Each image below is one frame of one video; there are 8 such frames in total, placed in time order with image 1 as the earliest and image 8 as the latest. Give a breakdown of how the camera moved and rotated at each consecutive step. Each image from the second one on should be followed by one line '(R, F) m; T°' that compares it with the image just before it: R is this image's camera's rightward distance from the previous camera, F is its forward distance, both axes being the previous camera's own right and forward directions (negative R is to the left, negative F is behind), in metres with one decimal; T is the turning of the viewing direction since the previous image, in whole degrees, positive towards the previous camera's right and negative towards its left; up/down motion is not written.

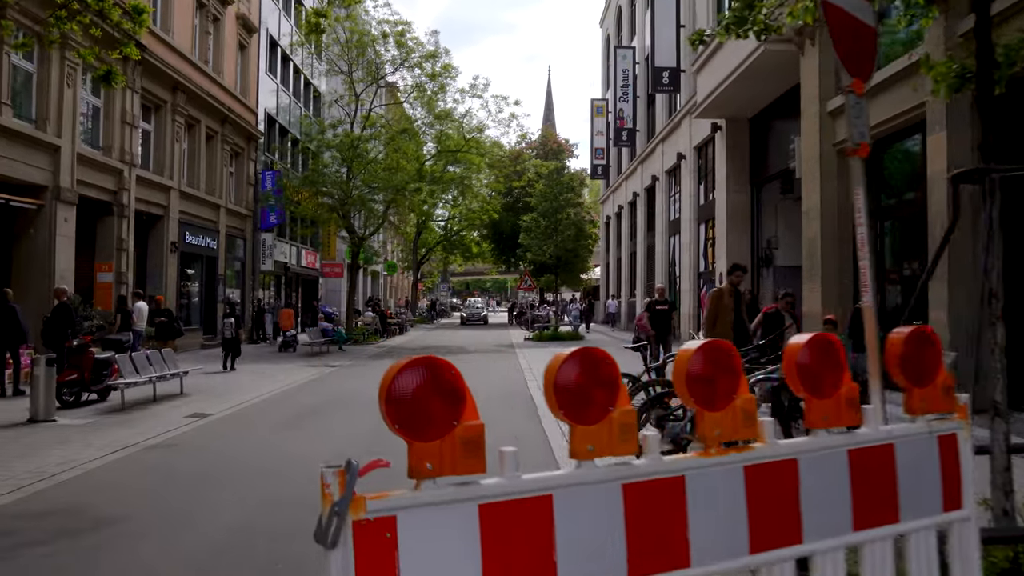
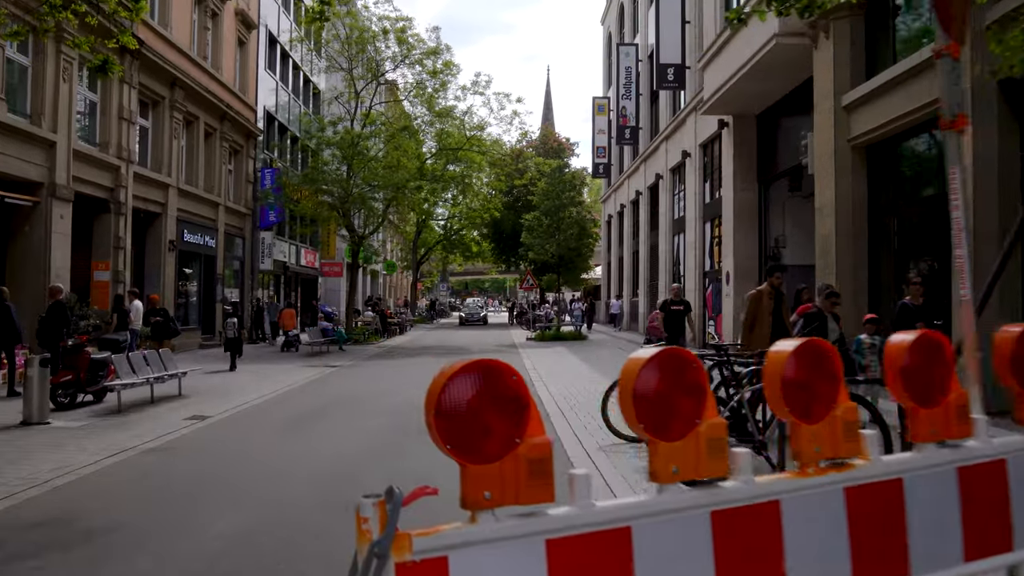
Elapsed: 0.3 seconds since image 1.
(-0.1, +0.3) m; 0°
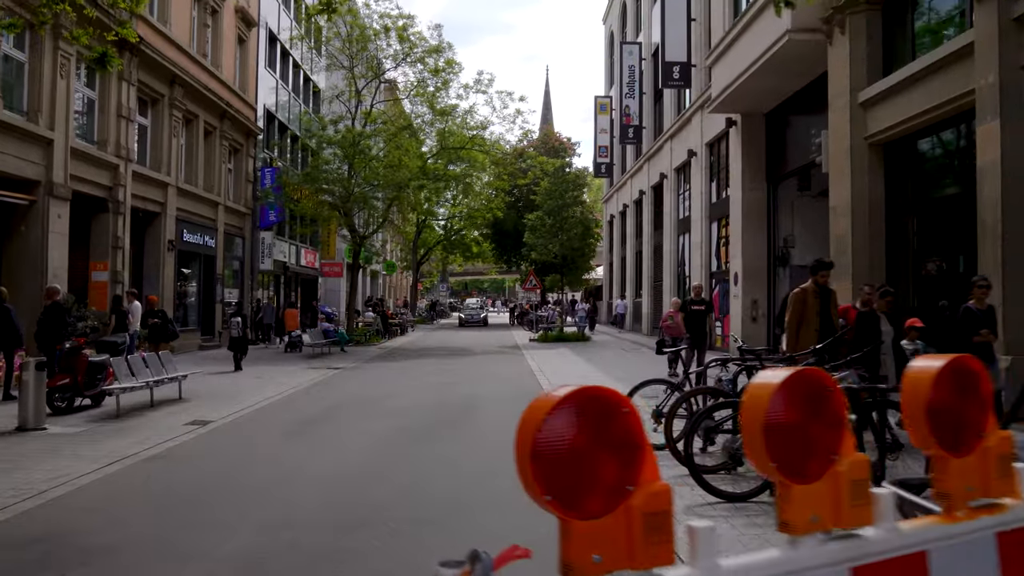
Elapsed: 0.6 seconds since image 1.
(-0.2, +0.3) m; 0°
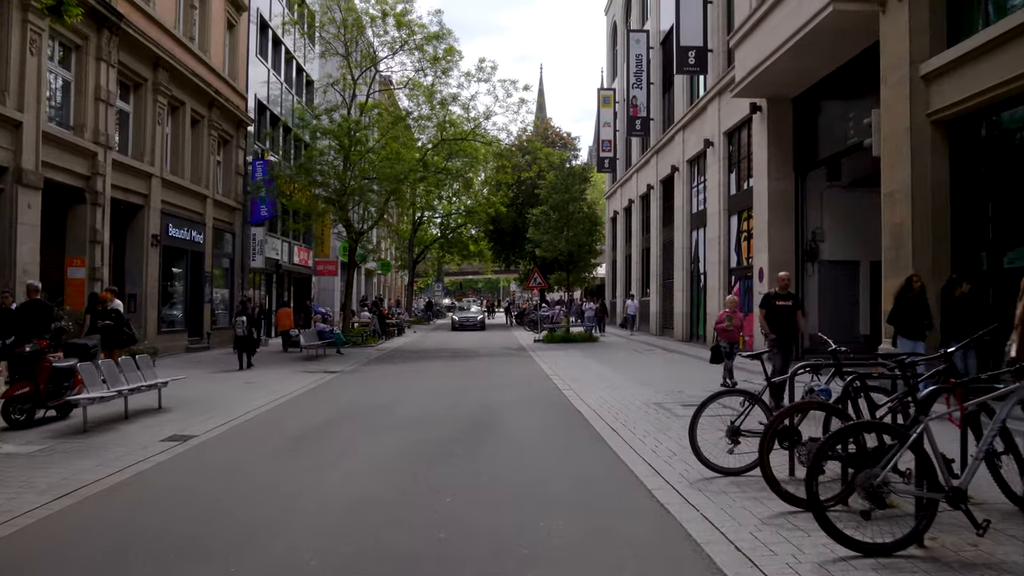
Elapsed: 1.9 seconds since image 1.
(-0.4, +1.3) m; +1°
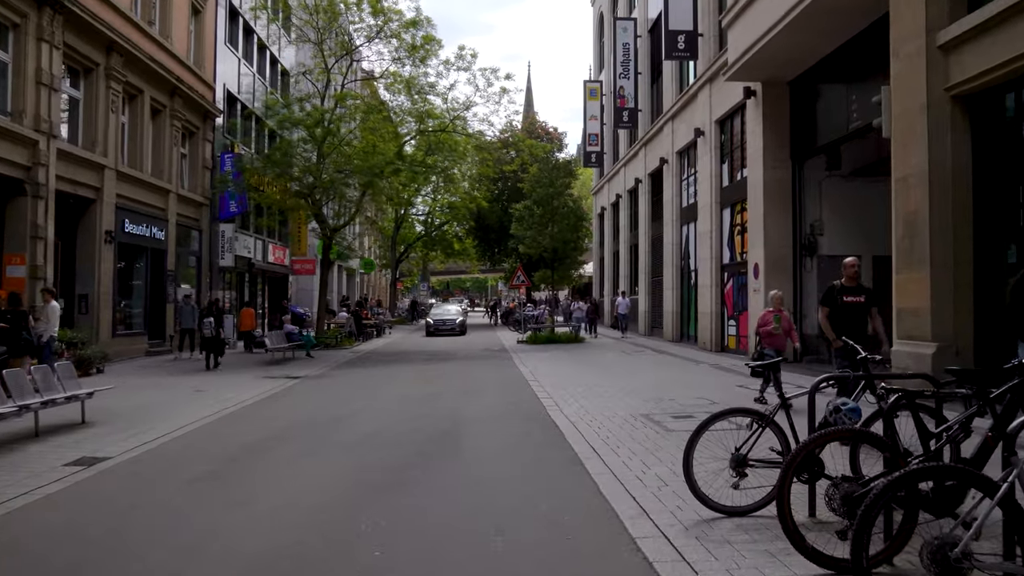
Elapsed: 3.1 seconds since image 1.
(+0.3, +1.3) m; +1°
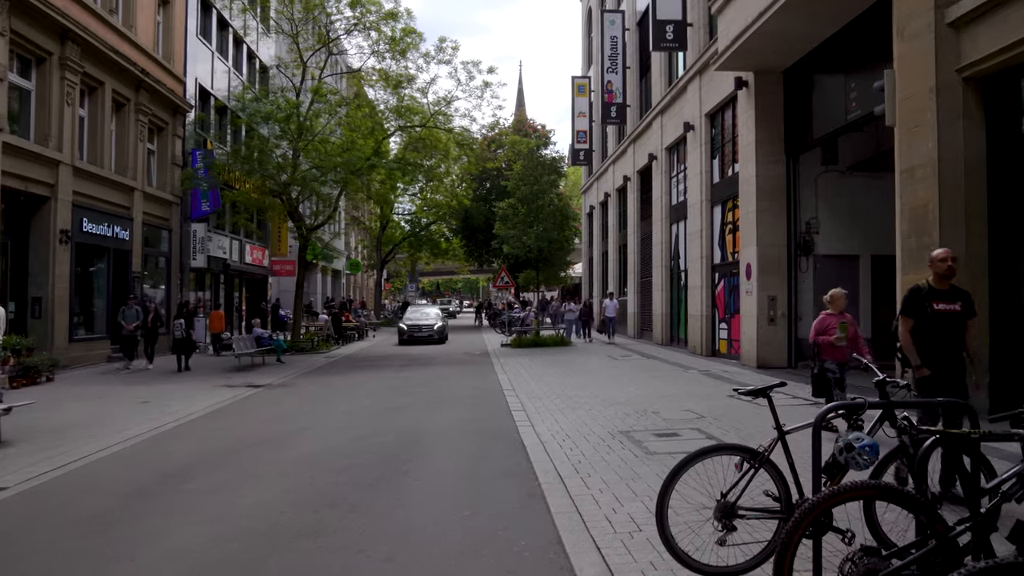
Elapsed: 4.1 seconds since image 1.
(+0.3, +1.0) m; 0°
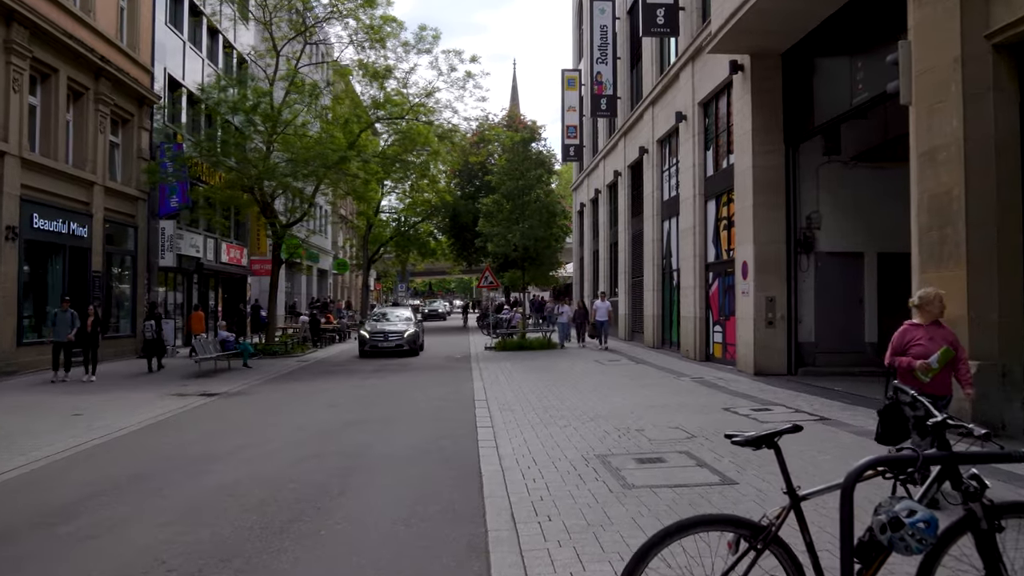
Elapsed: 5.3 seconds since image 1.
(+0.4, +1.2) m; 0°
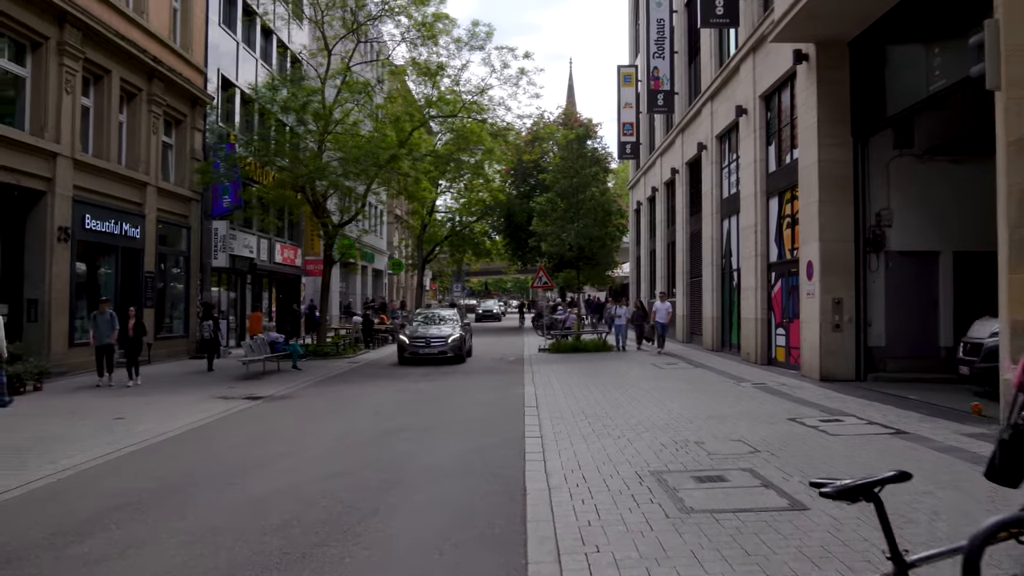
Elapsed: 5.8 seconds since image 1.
(+0.1, +0.5) m; -4°
